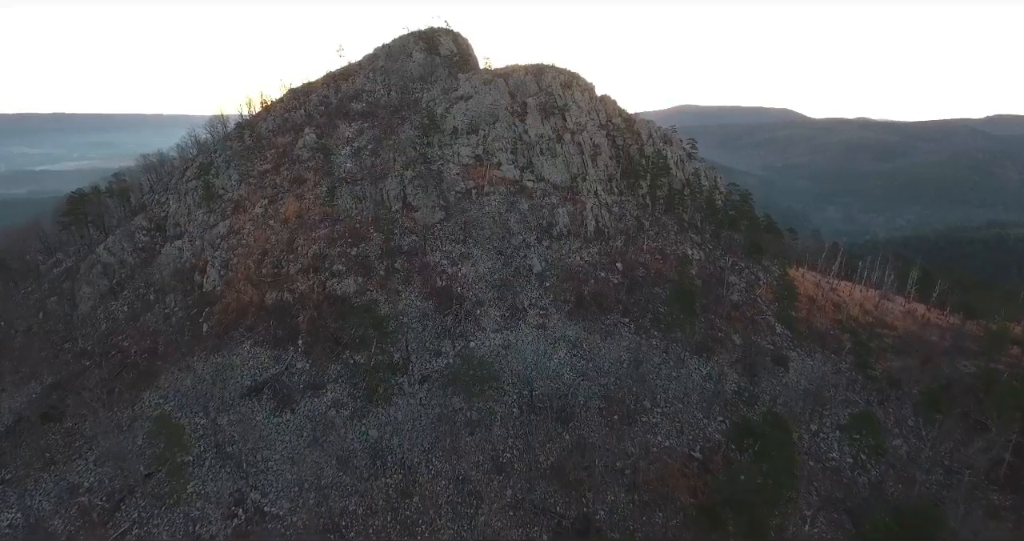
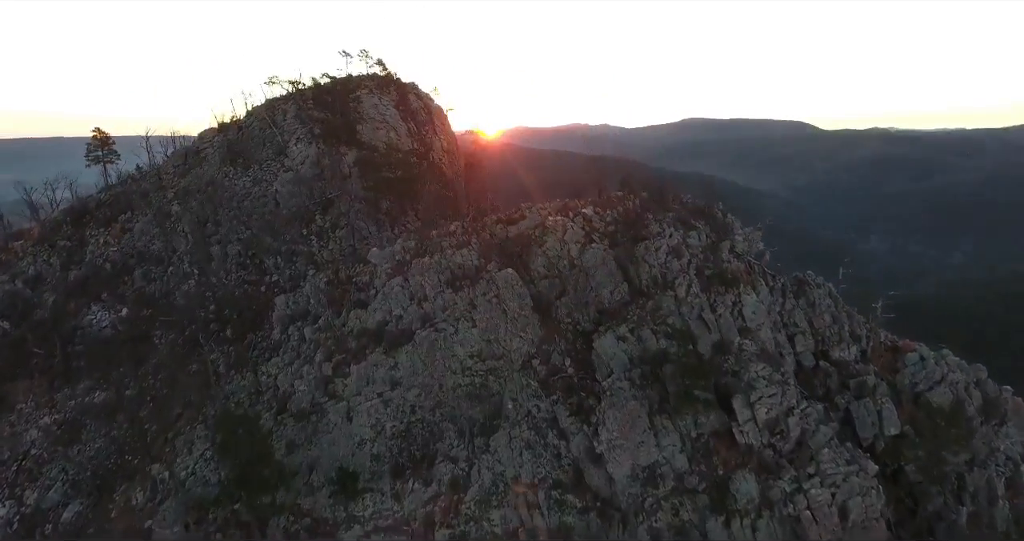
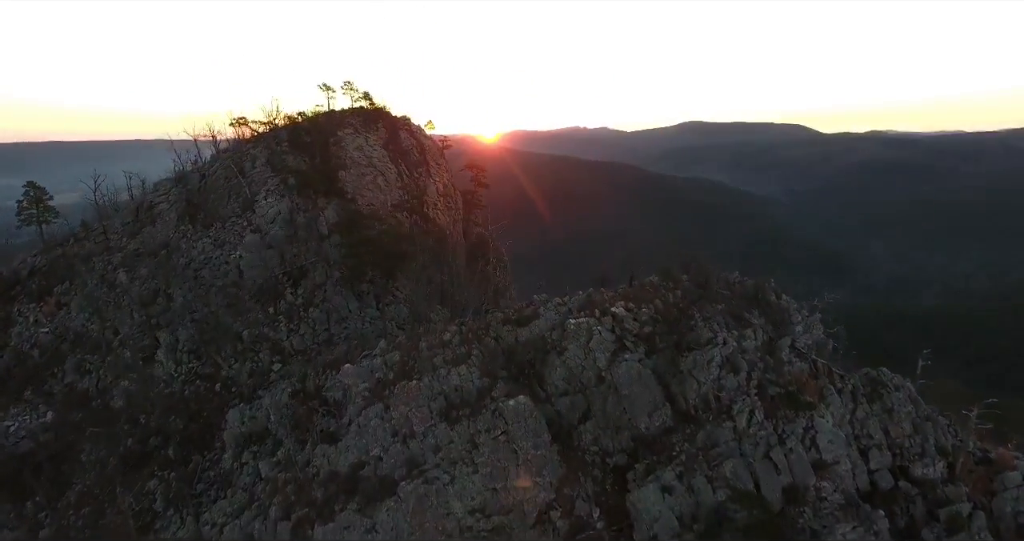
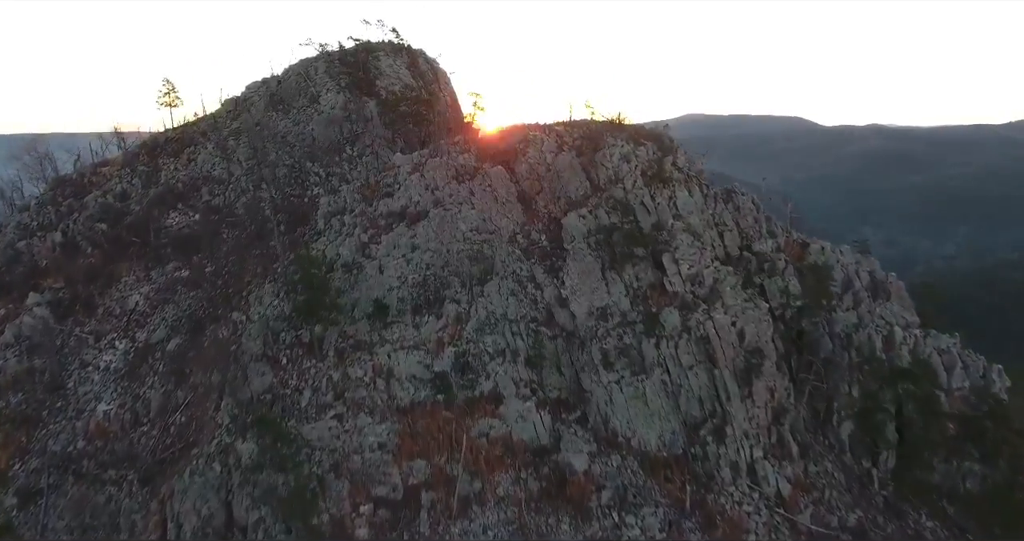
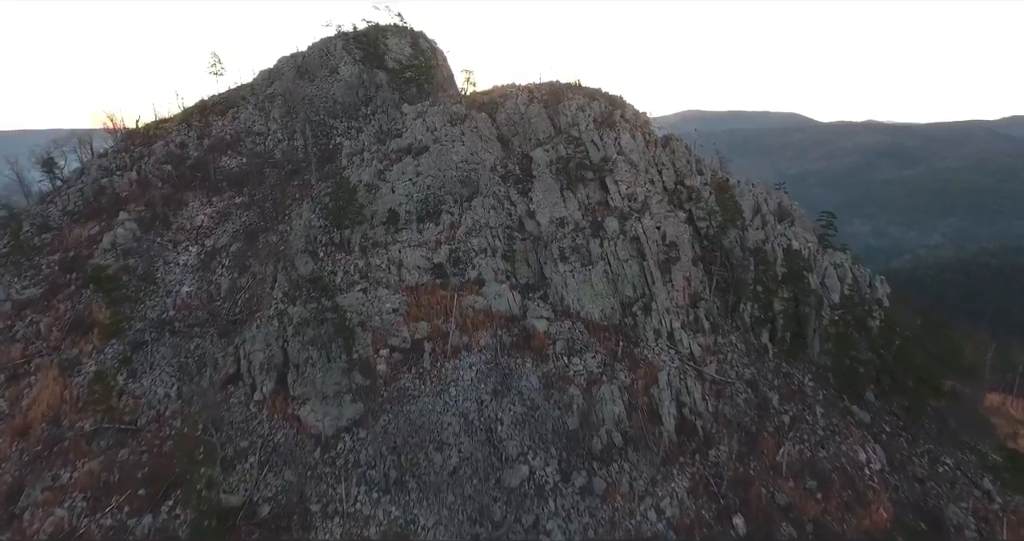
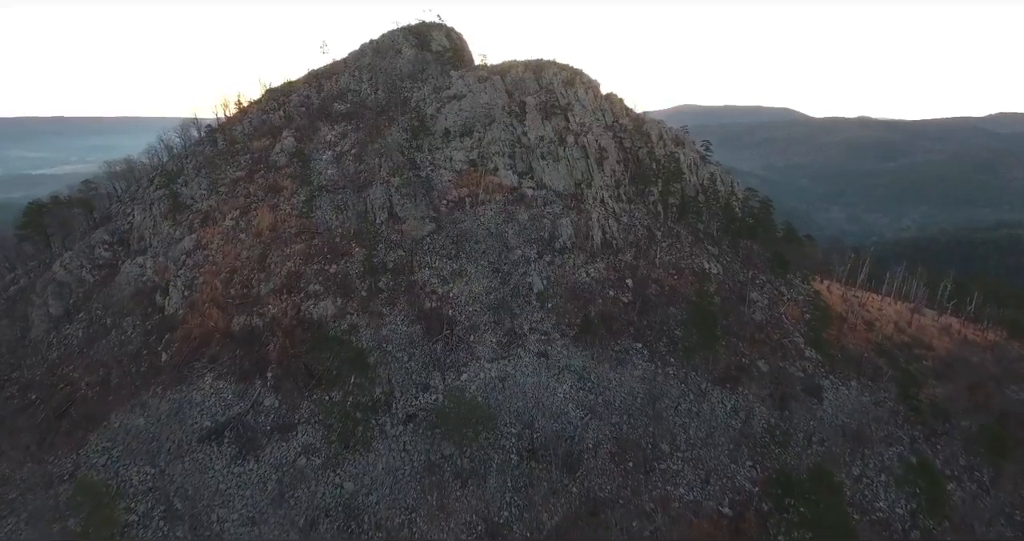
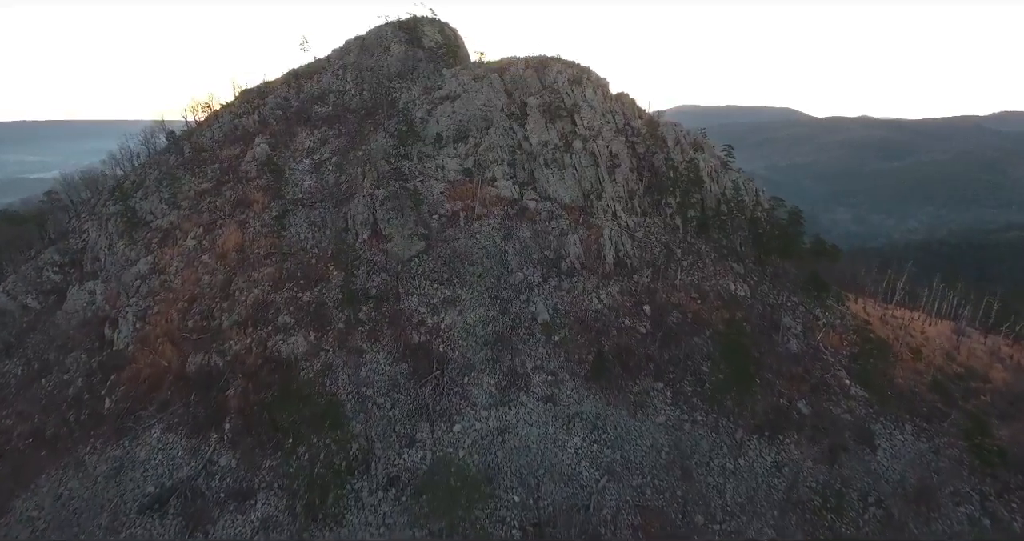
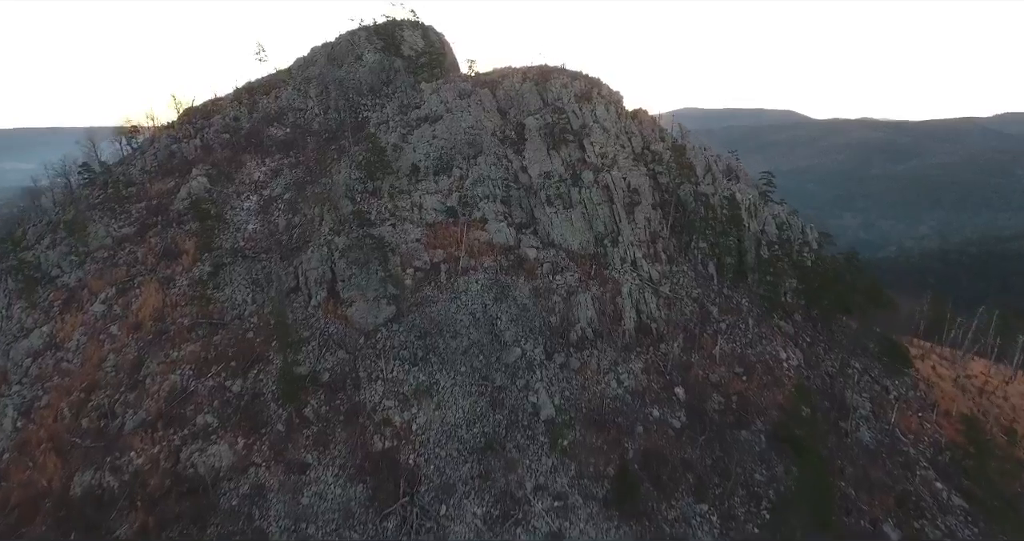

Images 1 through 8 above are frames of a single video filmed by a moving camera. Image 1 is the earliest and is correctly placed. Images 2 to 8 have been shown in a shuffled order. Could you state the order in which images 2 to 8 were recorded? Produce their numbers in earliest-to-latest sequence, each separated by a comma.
6, 7, 8, 5, 4, 2, 3
